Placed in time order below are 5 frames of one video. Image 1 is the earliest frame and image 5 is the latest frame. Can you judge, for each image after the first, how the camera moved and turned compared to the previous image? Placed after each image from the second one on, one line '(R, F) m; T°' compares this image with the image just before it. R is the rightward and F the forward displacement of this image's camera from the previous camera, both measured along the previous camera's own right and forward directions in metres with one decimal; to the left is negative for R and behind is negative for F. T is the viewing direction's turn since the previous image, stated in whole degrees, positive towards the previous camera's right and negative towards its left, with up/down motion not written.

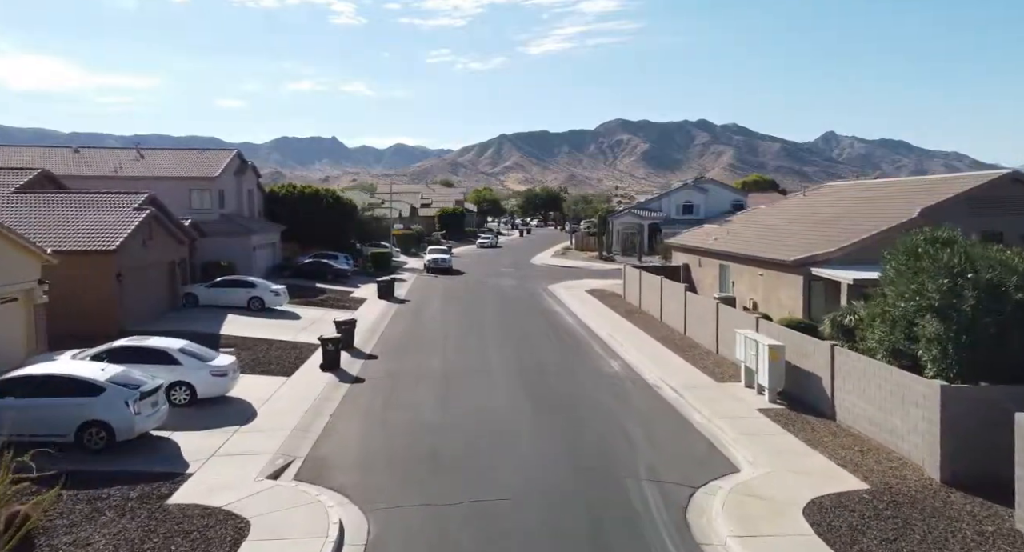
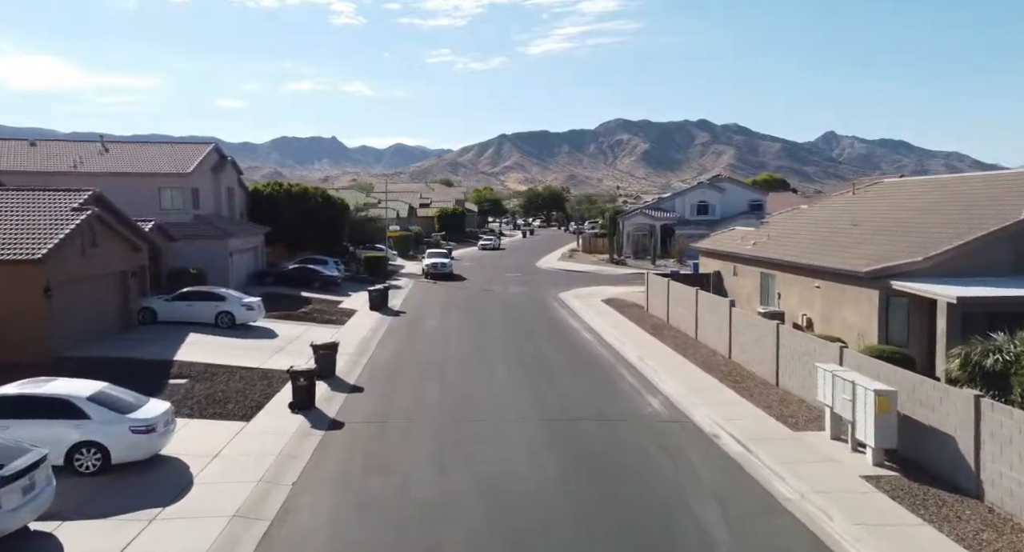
(-0.3, +3.9) m; 0°
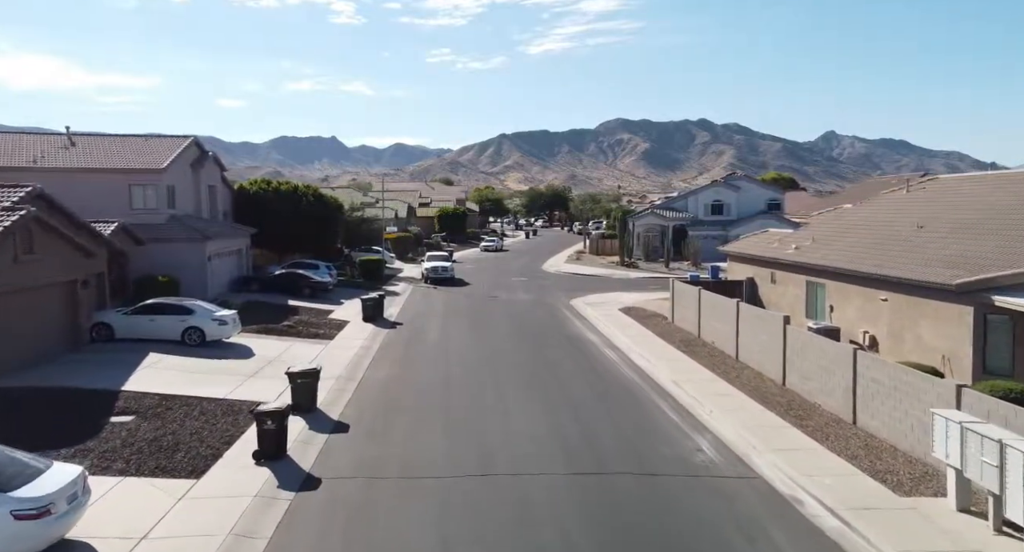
(-0.4, +3.2) m; 0°
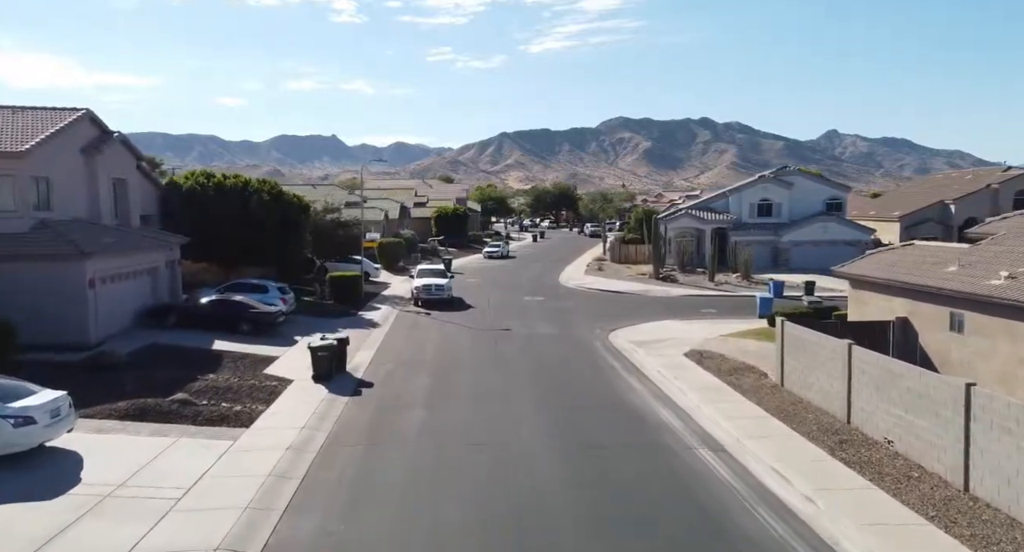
(-0.6, +9.6) m; 0°
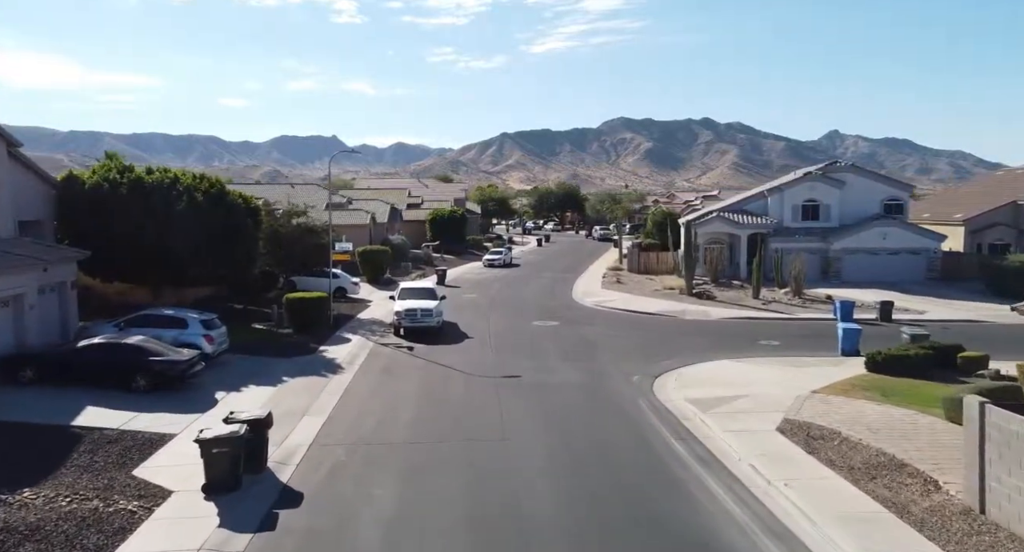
(-0.2, +7.4) m; 0°
